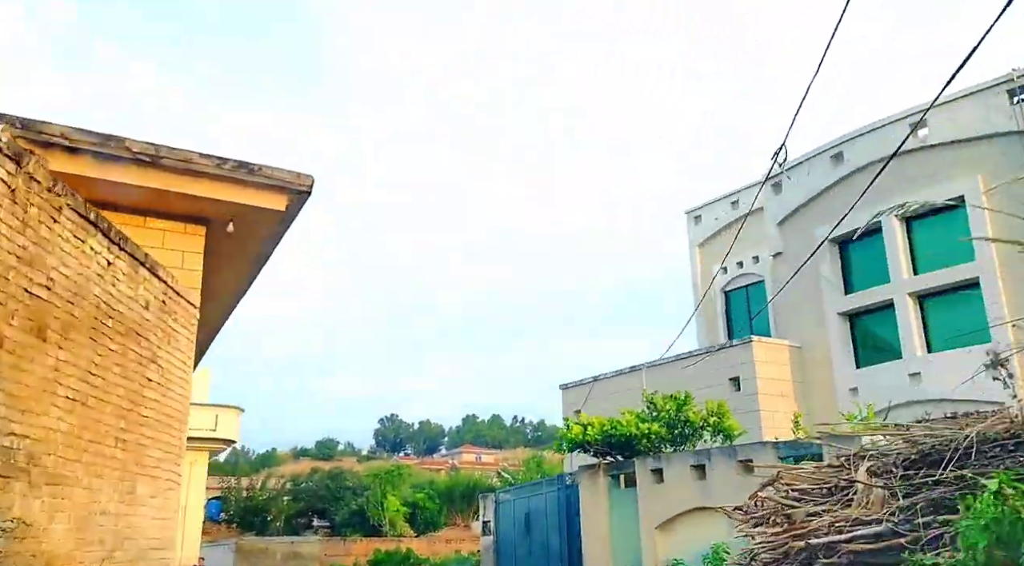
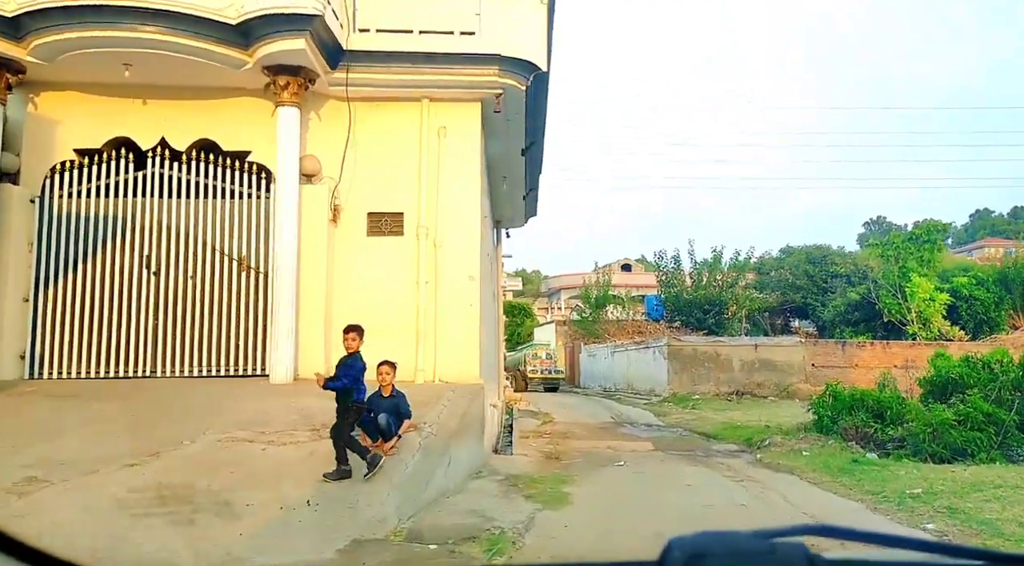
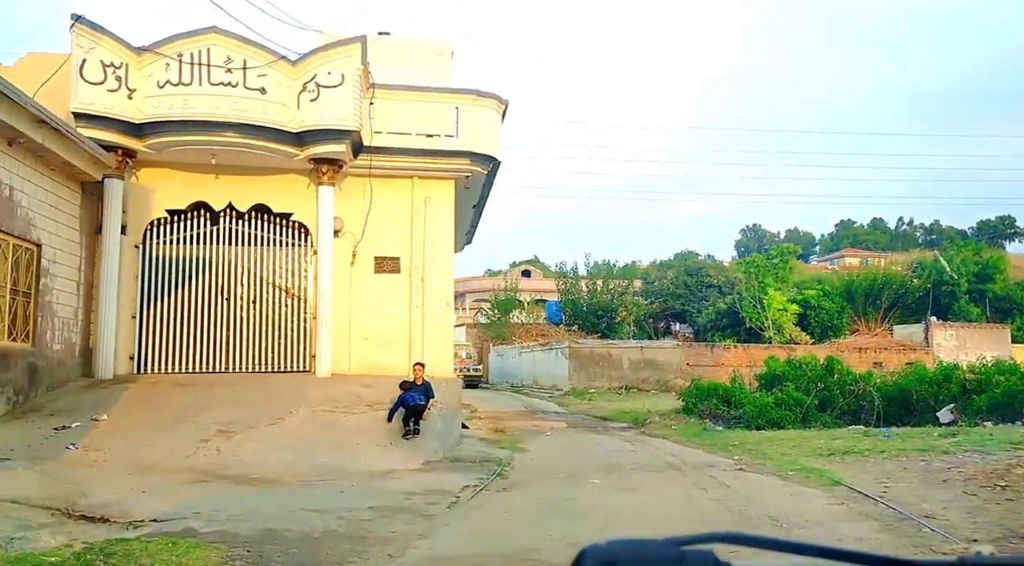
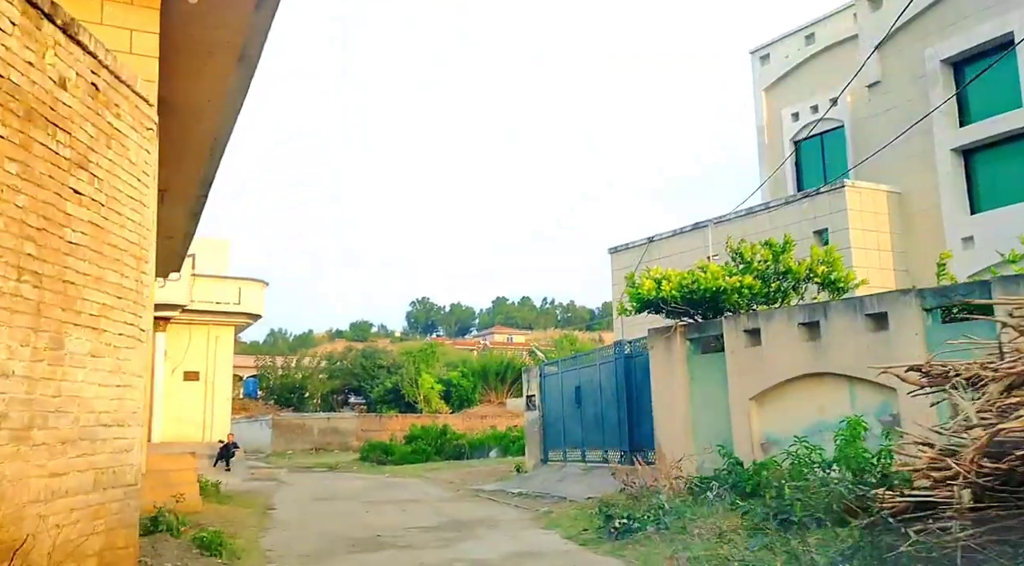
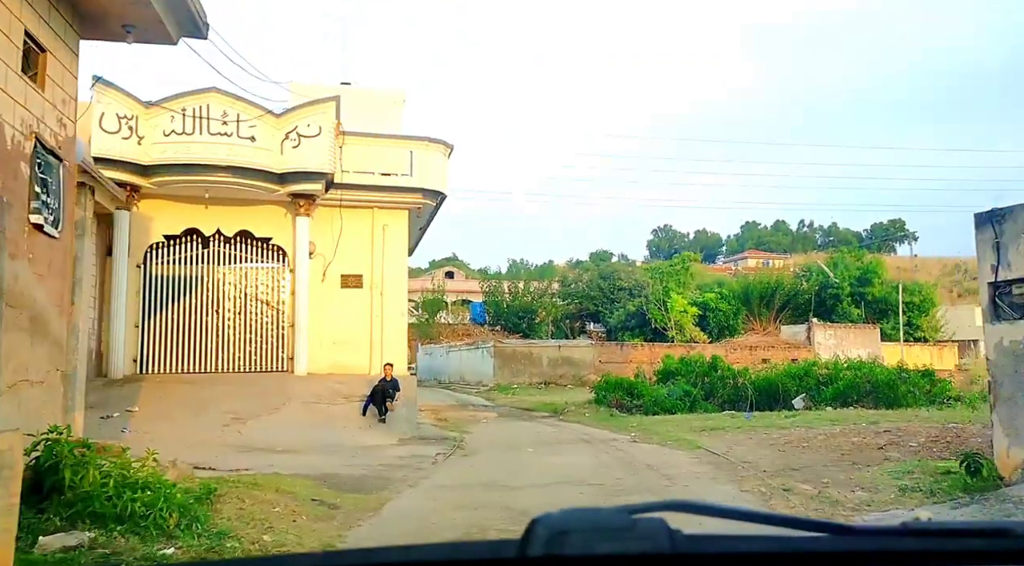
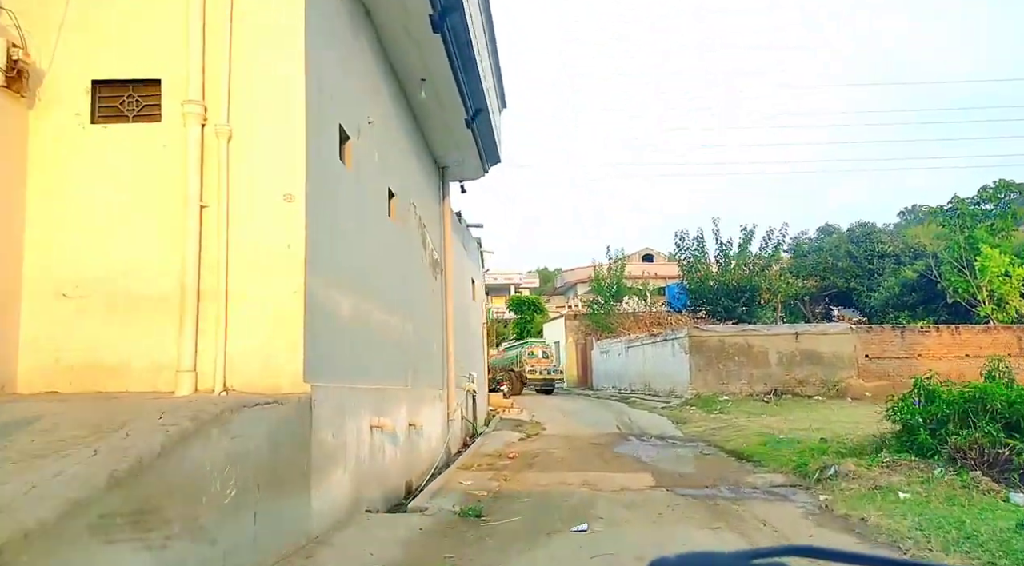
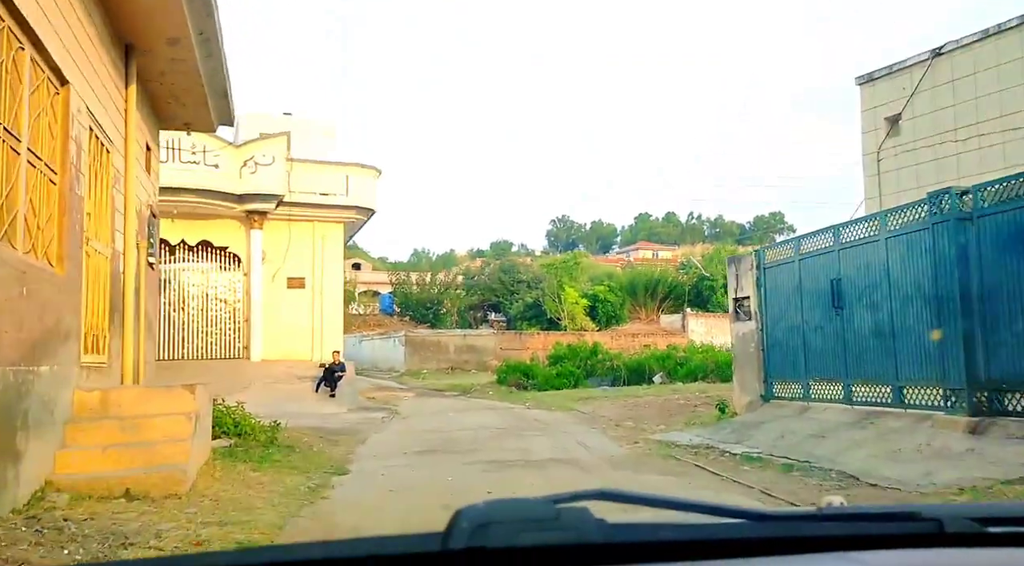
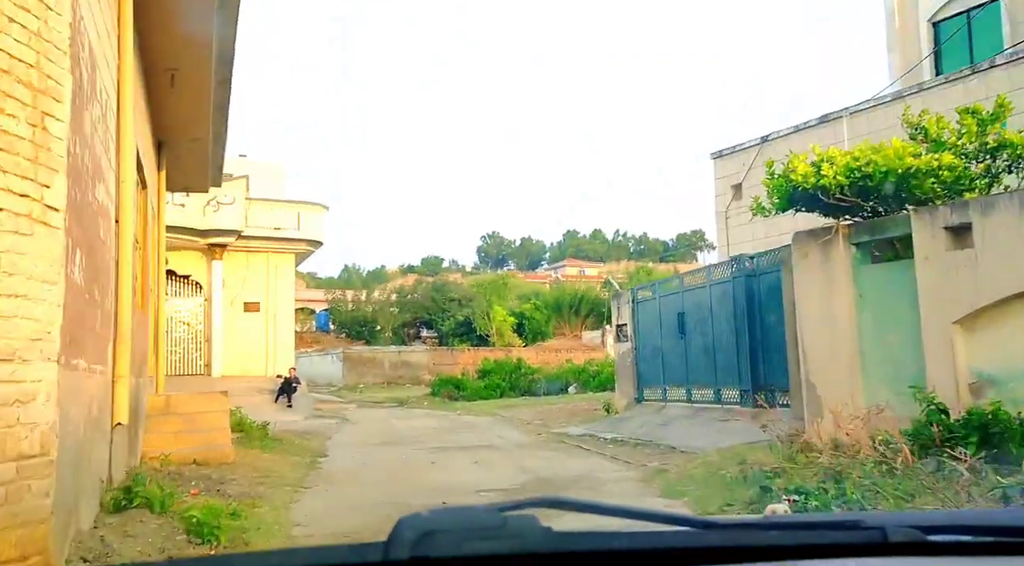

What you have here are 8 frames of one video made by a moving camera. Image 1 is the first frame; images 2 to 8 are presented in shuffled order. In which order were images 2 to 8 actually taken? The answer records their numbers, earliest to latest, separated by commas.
4, 8, 7, 5, 3, 2, 6
